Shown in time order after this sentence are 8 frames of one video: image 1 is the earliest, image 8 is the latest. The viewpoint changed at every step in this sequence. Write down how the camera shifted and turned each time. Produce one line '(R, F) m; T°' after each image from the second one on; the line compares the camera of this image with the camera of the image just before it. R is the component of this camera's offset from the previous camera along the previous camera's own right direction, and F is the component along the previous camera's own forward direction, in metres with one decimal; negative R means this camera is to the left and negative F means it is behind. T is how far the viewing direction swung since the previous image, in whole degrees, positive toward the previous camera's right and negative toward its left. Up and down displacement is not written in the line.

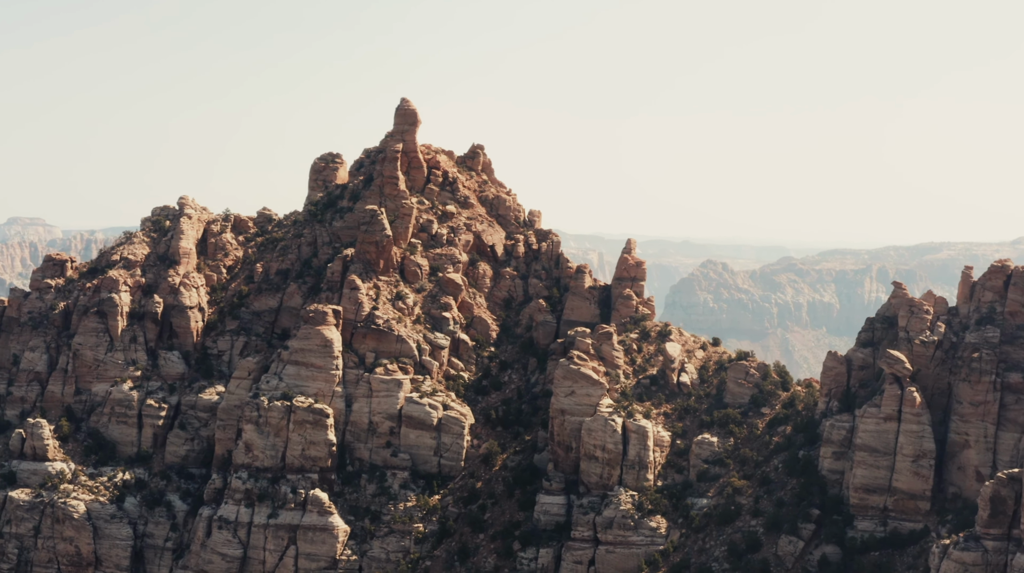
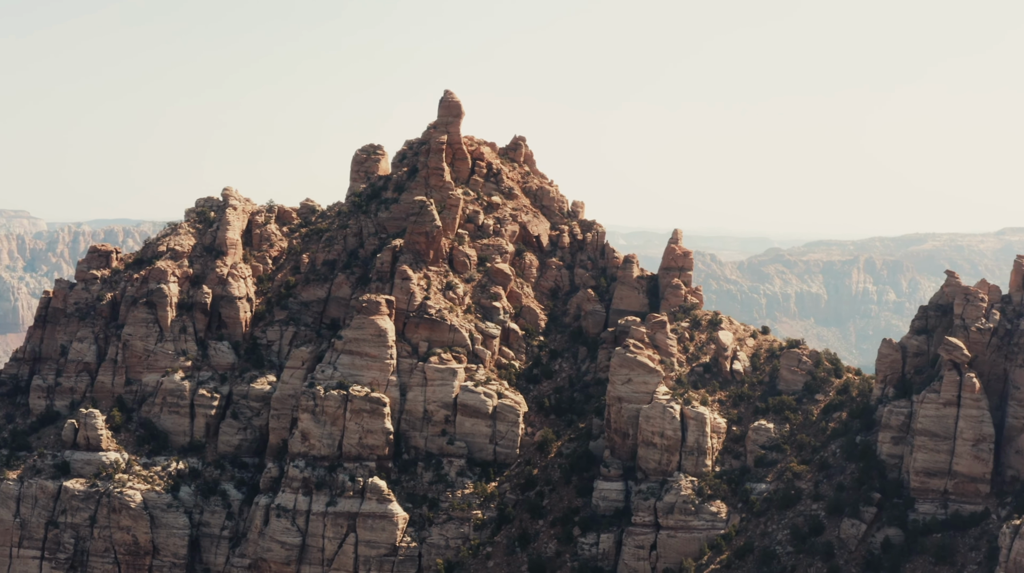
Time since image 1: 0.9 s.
(-4.9, -1.1) m; +1°
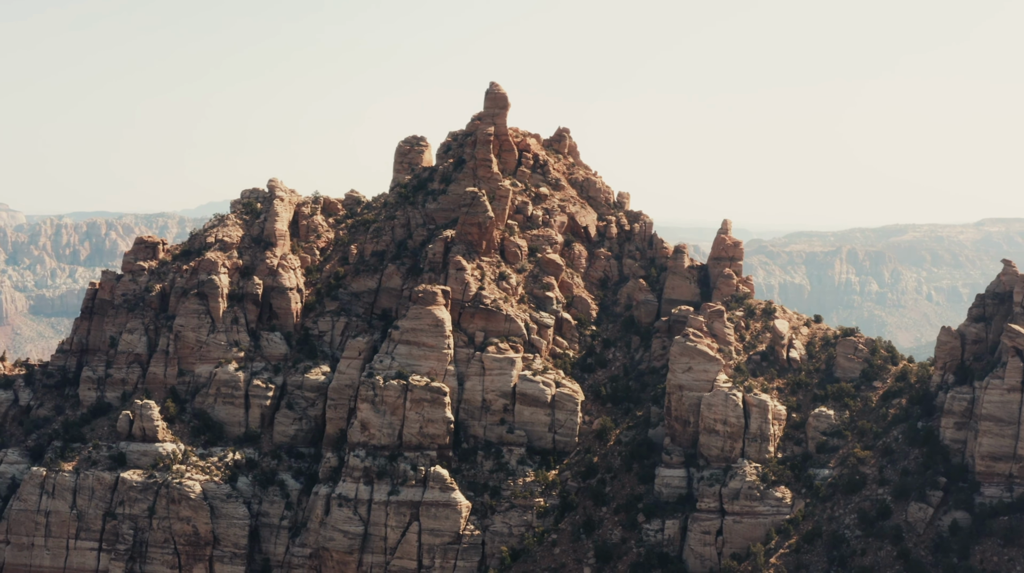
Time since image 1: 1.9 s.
(-5.7, -0.7) m; +2°
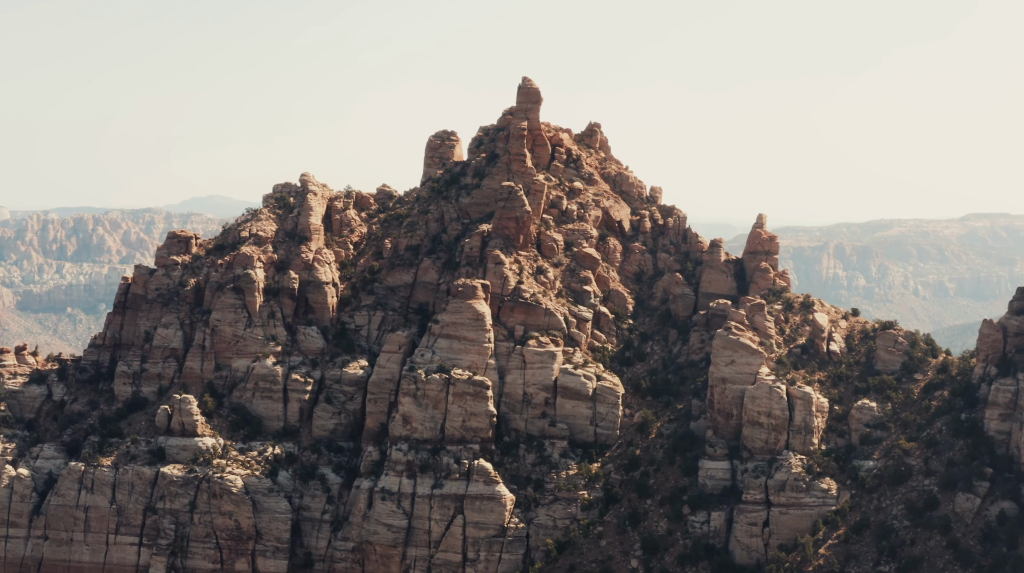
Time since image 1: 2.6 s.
(-4.2, -0.3) m; +1°
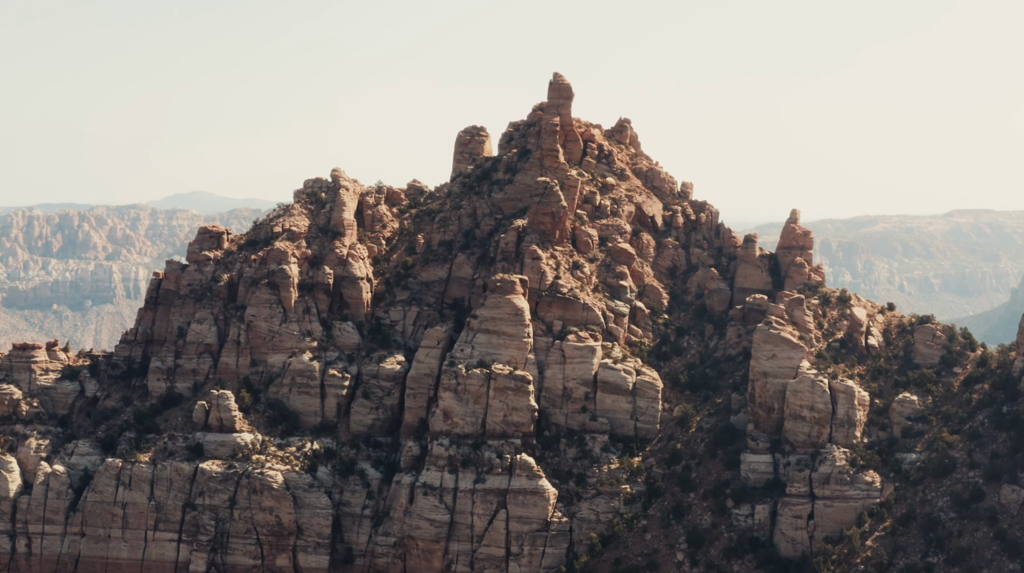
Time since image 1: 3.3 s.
(-4.2, -0.2) m; +1°
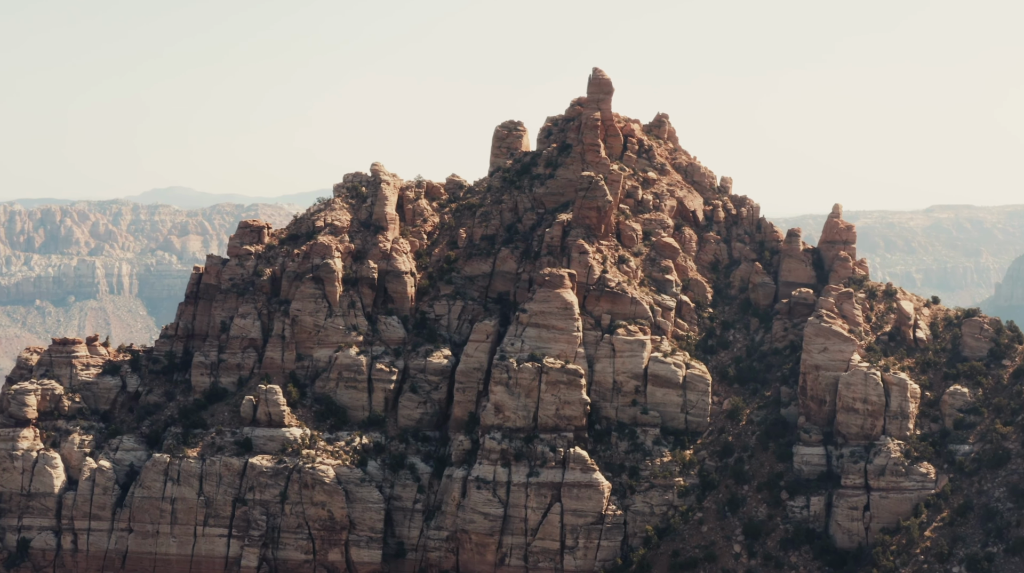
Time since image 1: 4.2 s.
(-5.3, -0.1) m; +2°
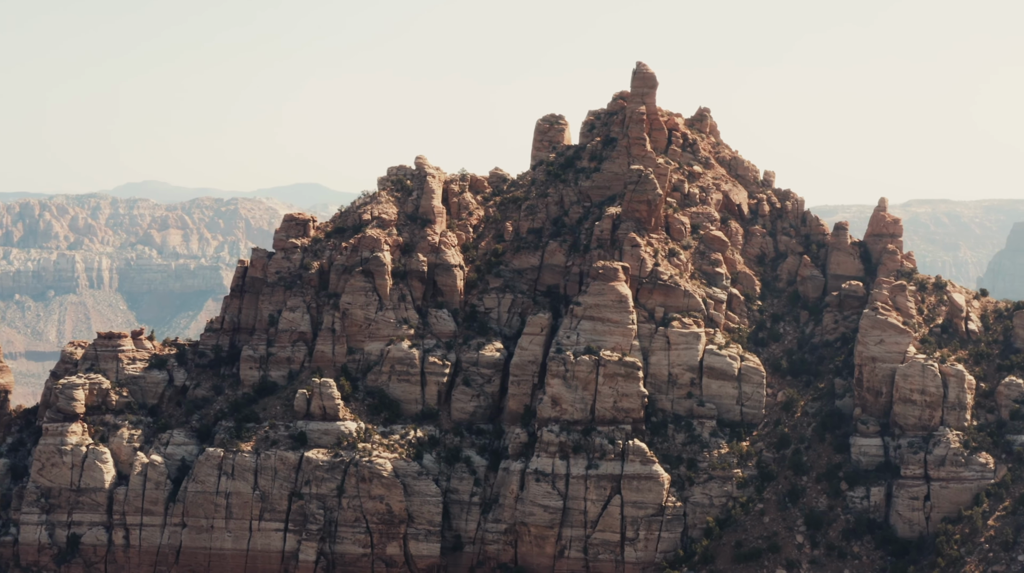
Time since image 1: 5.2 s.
(-6.0, 0.0) m; +2°
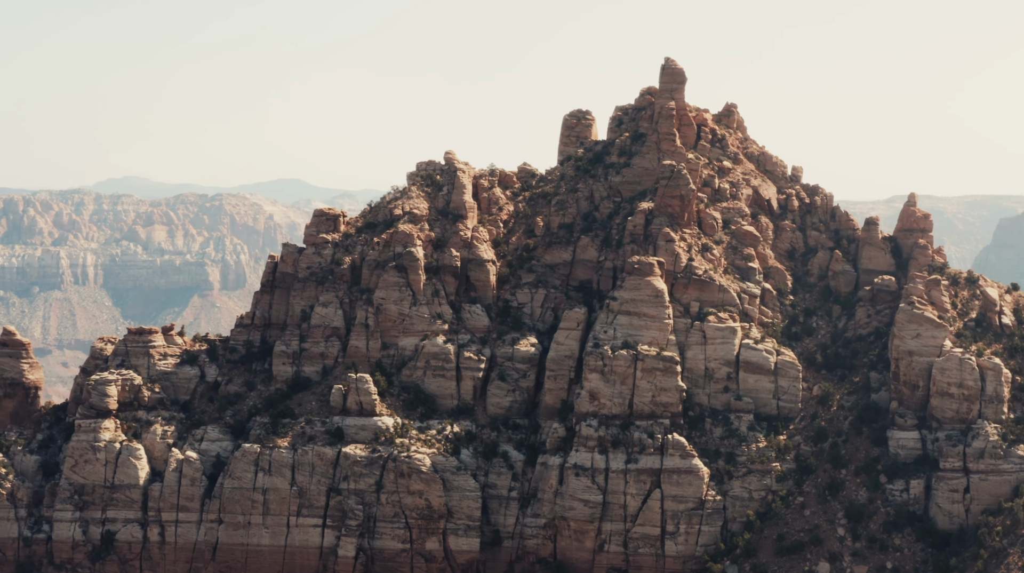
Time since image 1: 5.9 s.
(-4.1, +0.1) m; +1°
